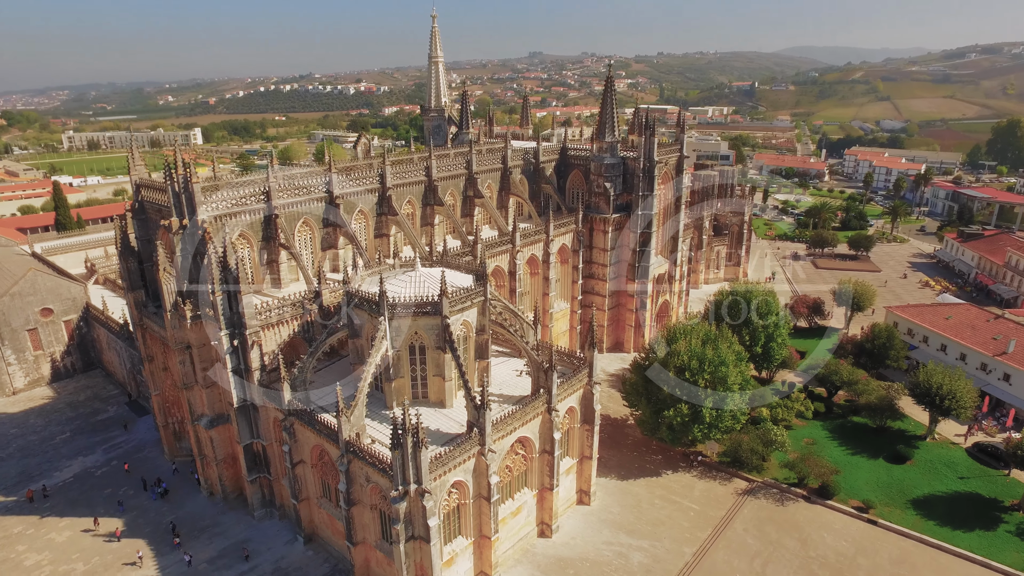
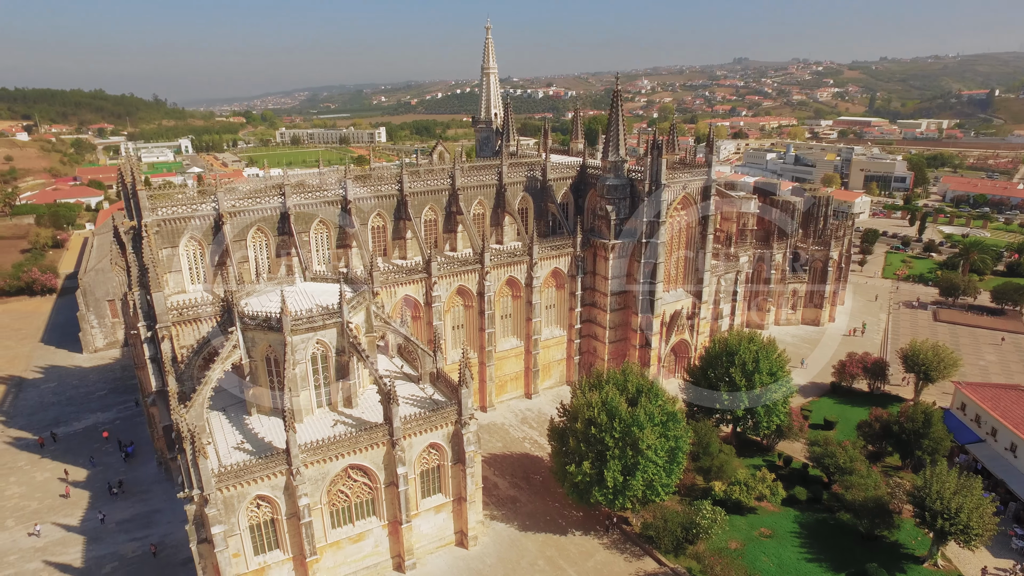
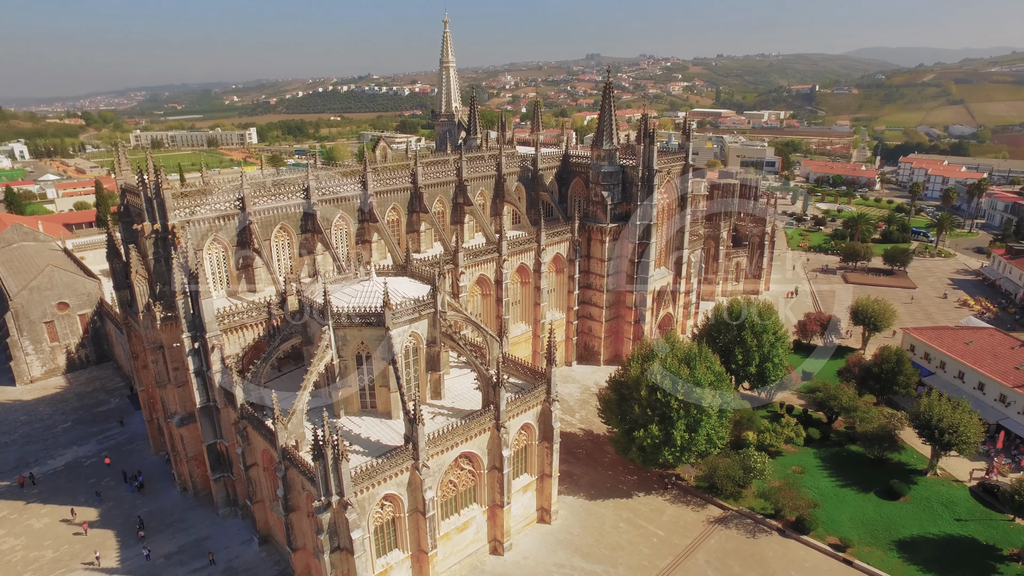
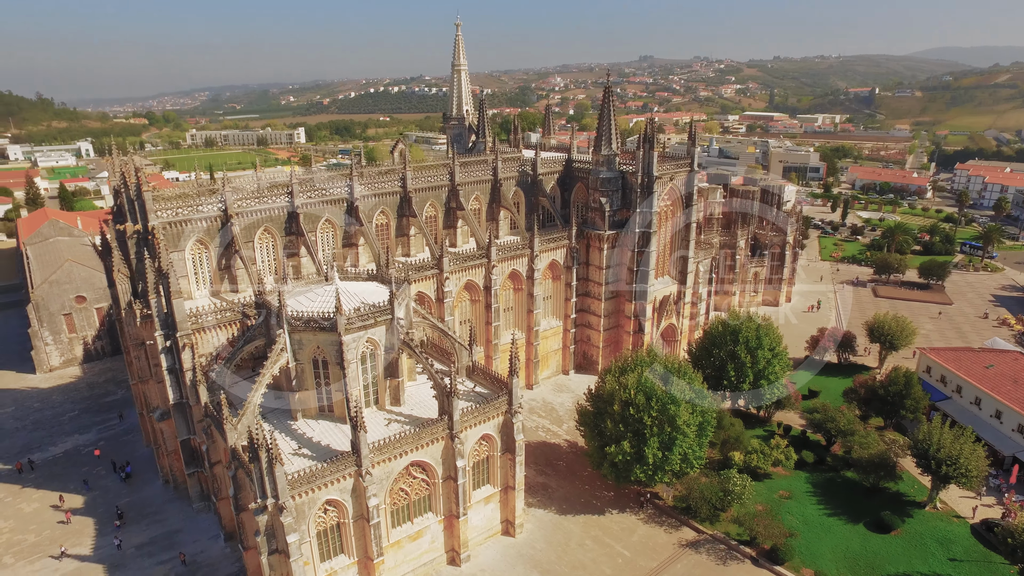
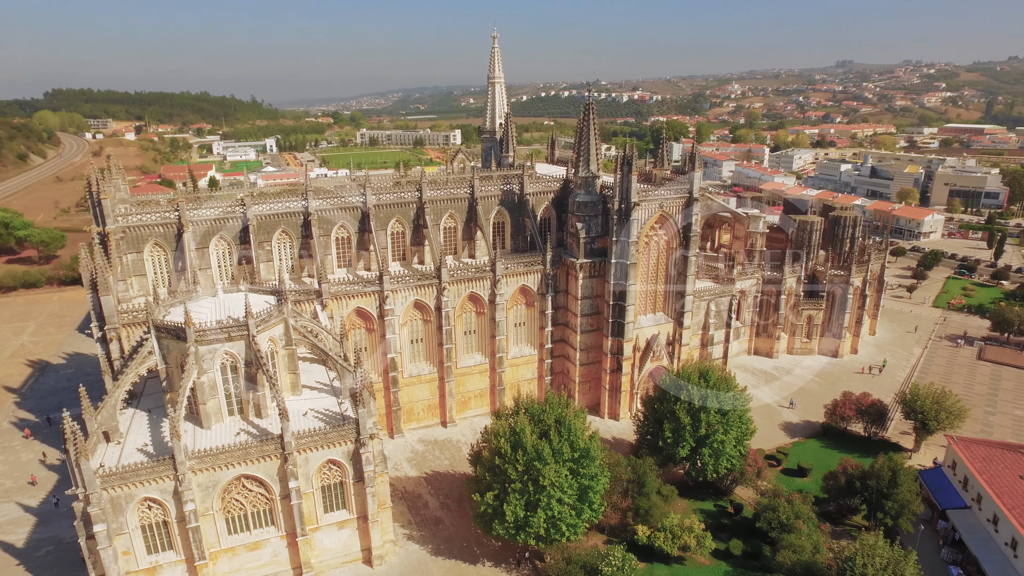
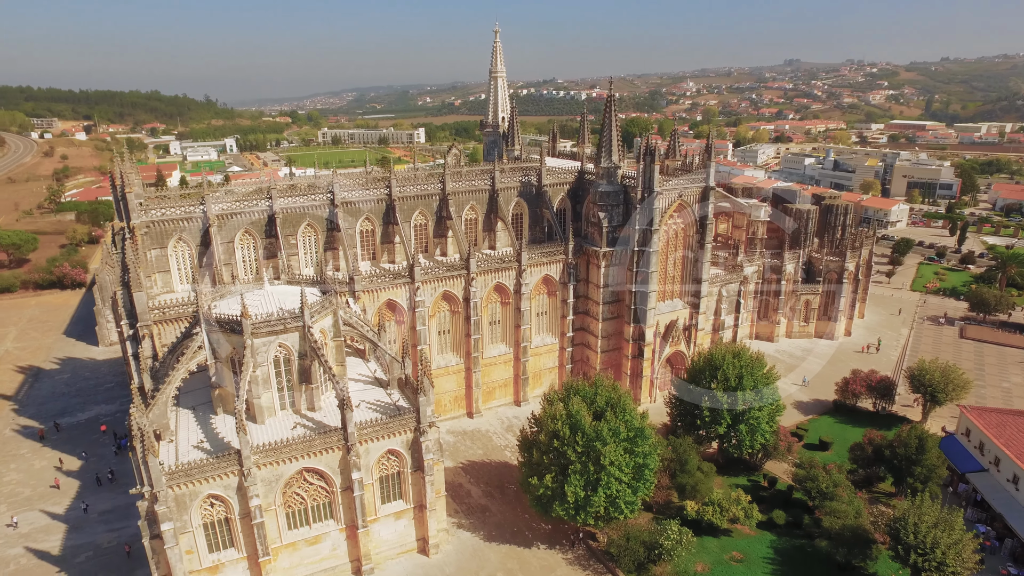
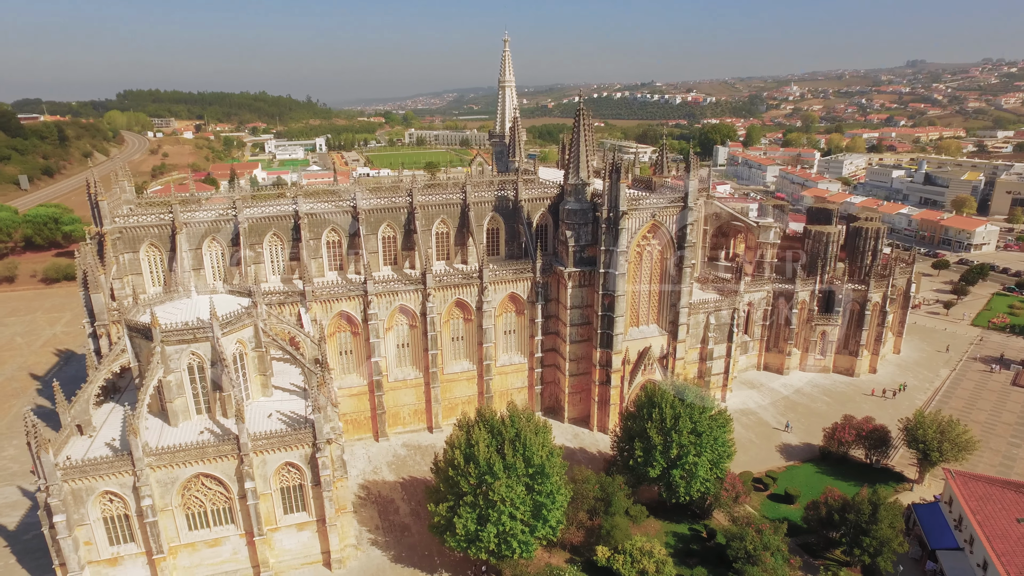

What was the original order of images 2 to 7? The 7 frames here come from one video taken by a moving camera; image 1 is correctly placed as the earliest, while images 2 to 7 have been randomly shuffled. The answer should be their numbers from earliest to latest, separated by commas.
3, 4, 2, 6, 5, 7
